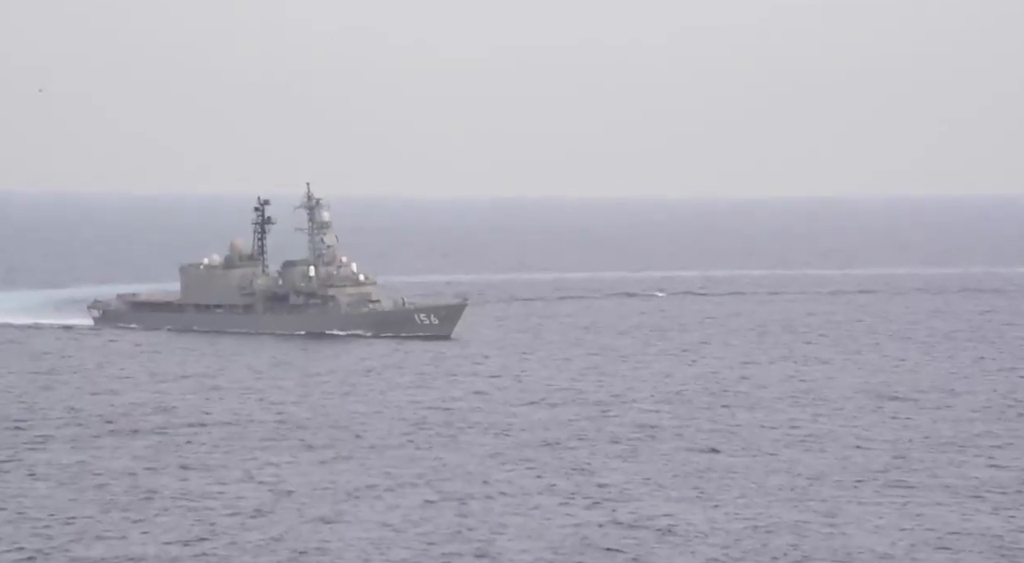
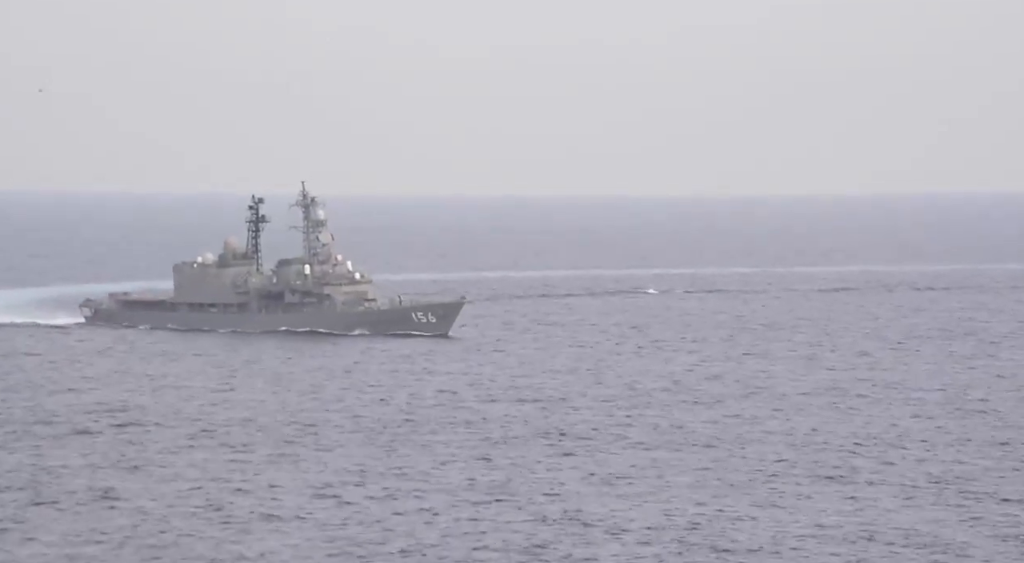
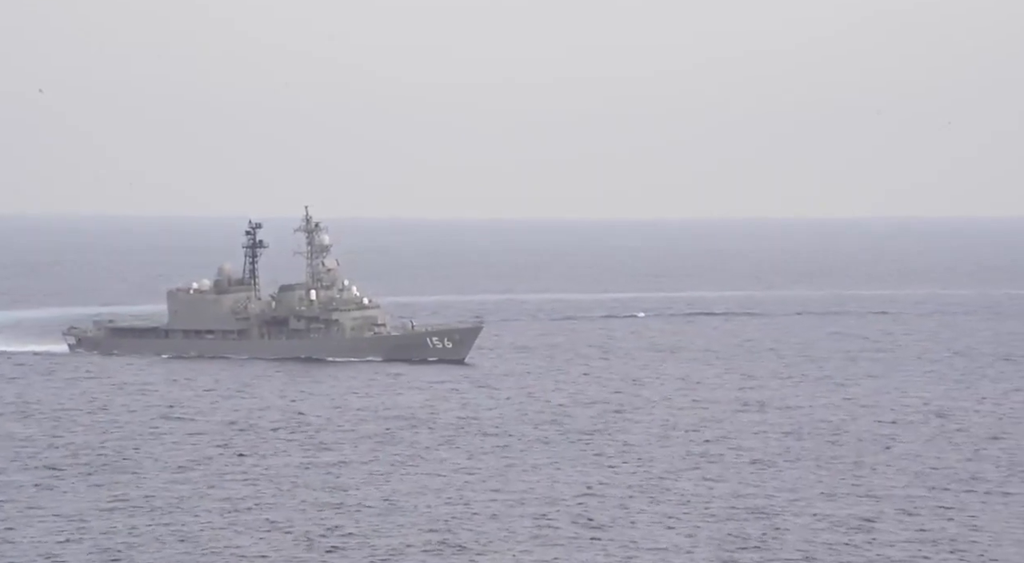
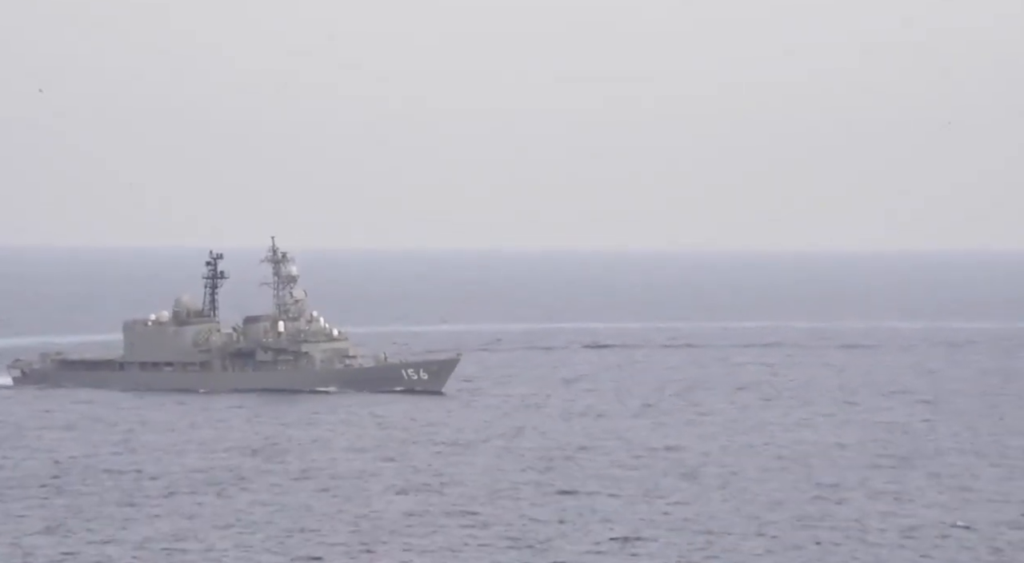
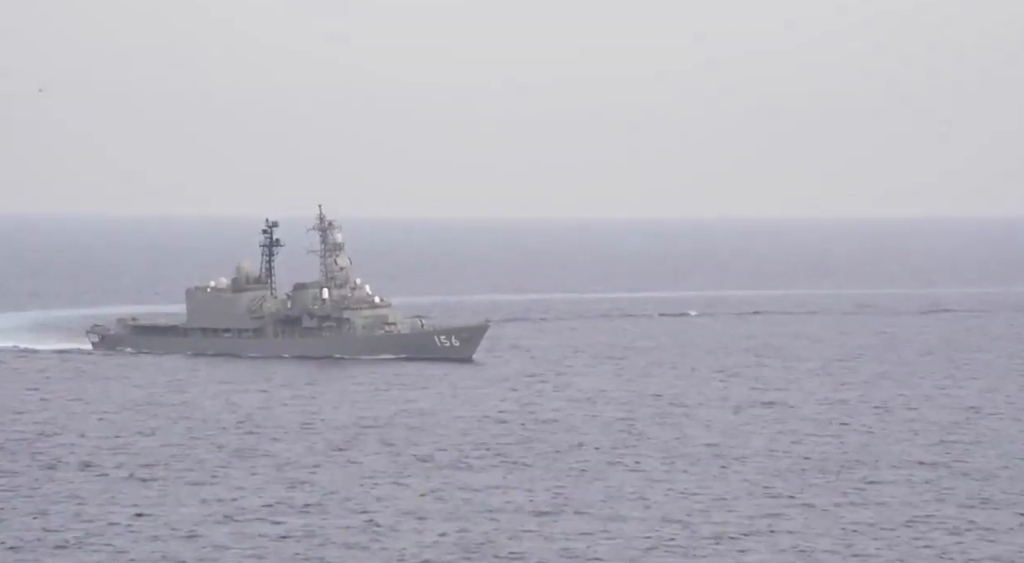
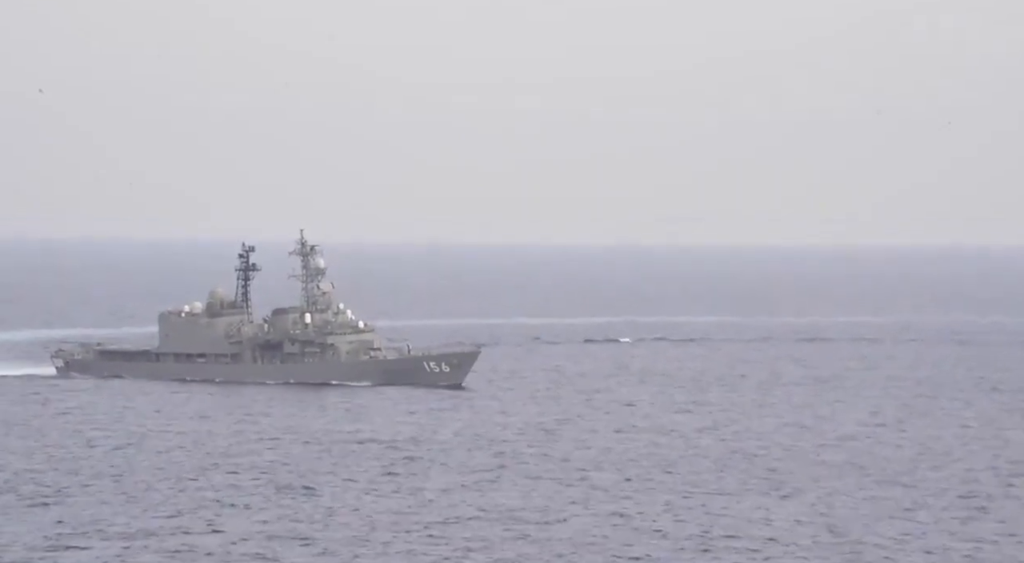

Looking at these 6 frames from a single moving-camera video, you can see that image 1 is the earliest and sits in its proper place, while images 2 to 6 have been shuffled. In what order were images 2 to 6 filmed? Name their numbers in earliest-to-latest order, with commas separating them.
2, 5, 3, 6, 4
